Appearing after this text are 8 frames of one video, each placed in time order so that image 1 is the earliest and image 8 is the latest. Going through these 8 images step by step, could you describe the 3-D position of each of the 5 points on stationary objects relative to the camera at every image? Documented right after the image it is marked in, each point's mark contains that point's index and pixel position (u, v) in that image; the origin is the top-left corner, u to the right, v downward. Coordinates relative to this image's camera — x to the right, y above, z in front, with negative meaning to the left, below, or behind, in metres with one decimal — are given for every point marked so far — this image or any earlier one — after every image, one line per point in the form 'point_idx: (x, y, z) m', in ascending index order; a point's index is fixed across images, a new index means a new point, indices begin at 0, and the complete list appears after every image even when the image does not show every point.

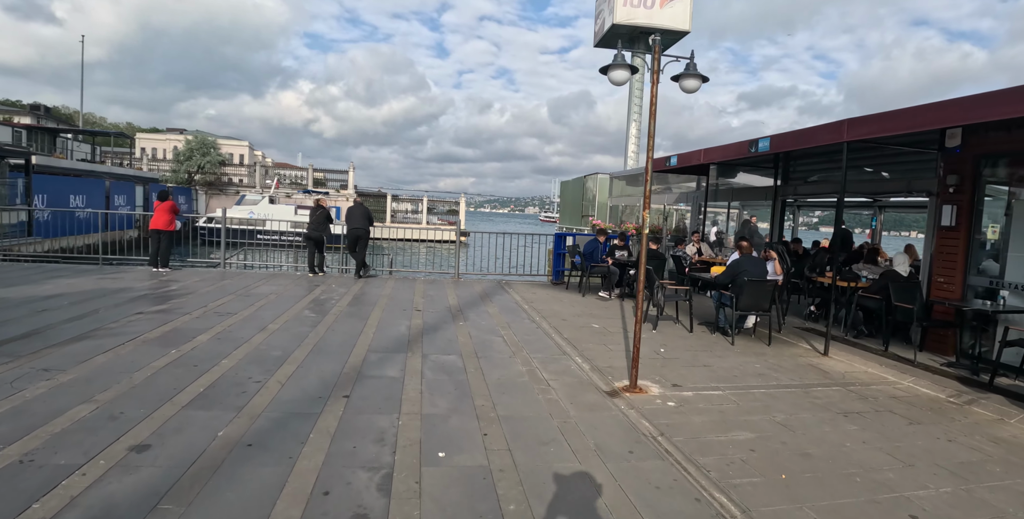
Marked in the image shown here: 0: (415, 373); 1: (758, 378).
0: (-0.9, -1.1, +5.2) m
1: (+2.7, -1.3, +6.1) m
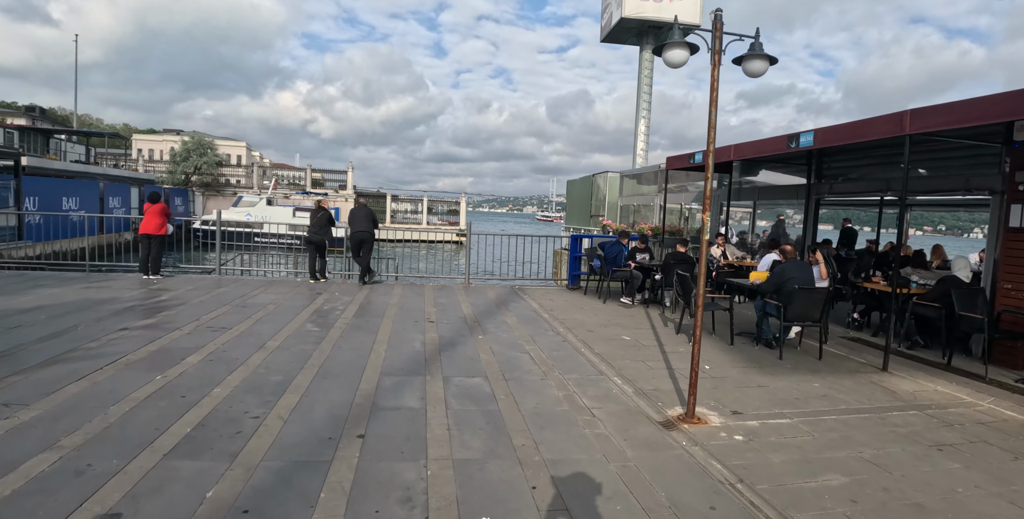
0: (-0.6, -1.2, +4.5) m
1: (+3.0, -1.4, +5.4) m
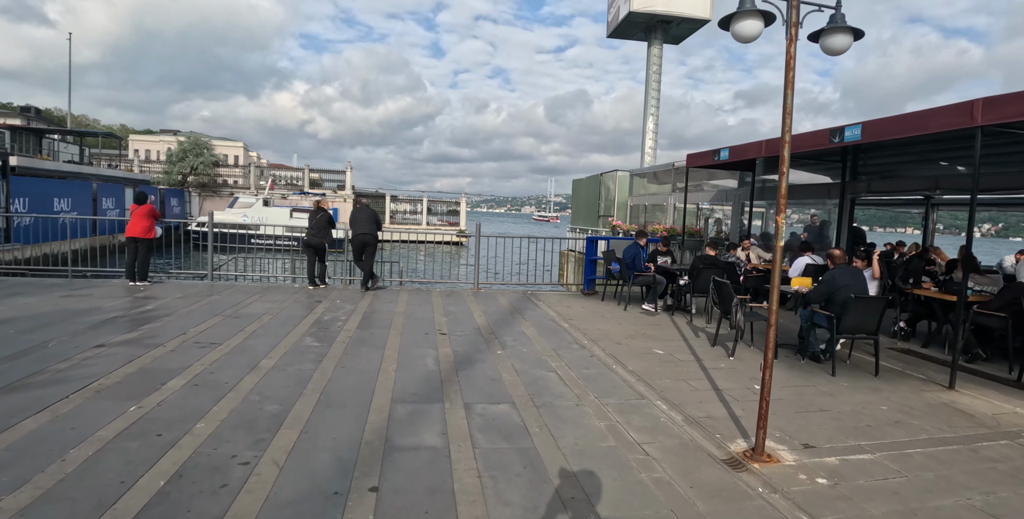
0: (-0.3, -1.2, +3.8) m
1: (+3.2, -1.4, +4.7) m
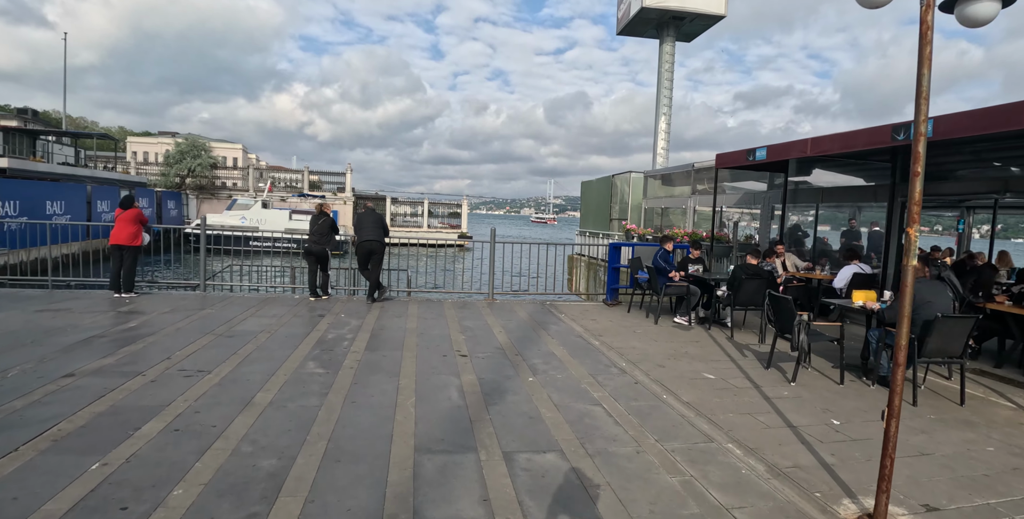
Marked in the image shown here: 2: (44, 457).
0: (0.0, -1.3, +3.0) m
1: (+3.6, -1.5, +3.9) m
2: (-2.8, -1.2, +3.3) m
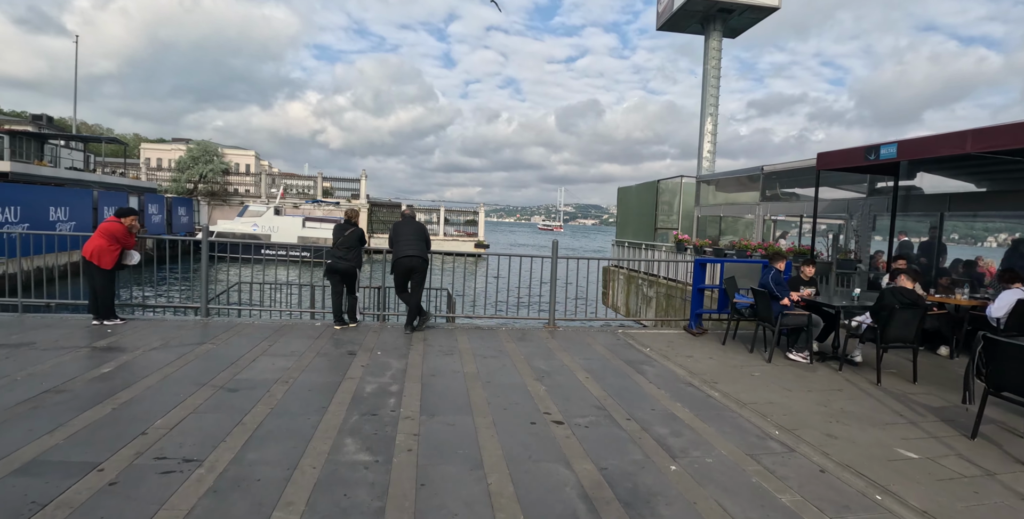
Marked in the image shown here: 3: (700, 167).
0: (+0.8, -1.5, +1.3) m
1: (+4.4, -1.7, +2.1) m
2: (-2.0, -1.3, +1.7) m
3: (+6.6, +3.2, +19.4) m
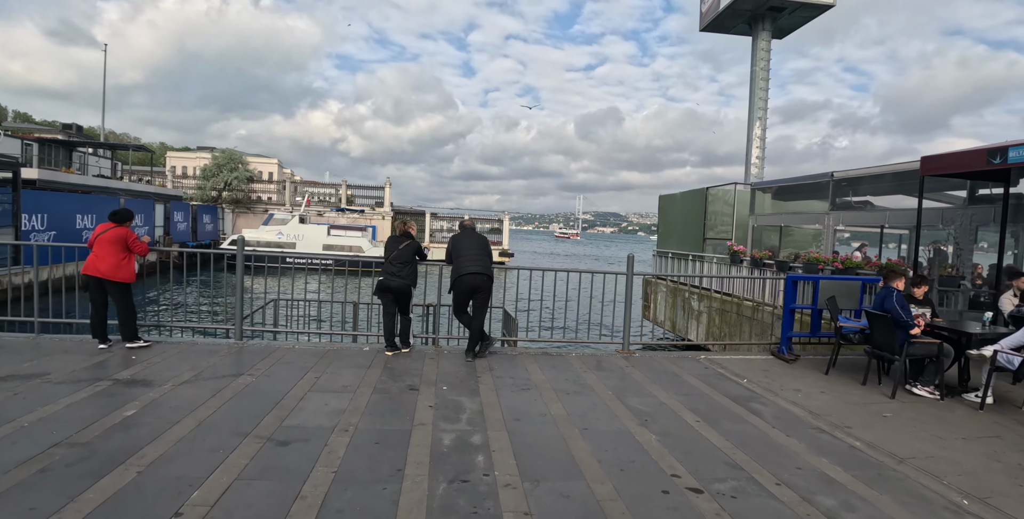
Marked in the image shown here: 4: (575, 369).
0: (+1.5, -1.6, +0.4) m
1: (+5.1, -1.9, +1.1) m
2: (-1.3, -1.4, +0.8) m
3: (+7.8, +2.9, +18.4) m
4: (+0.7, -1.2, +6.1) m
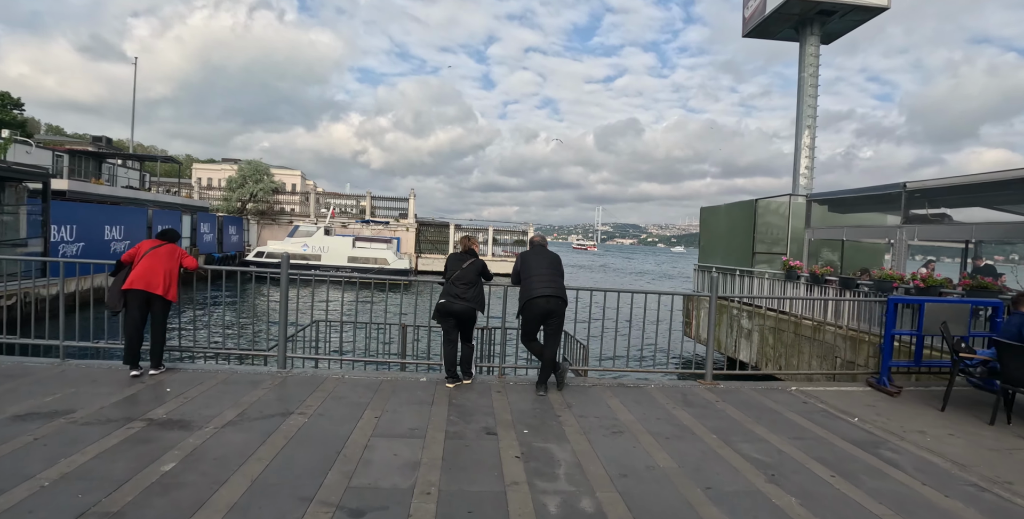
0: (+2.0, -1.7, -0.4) m
1: (+5.7, -2.0, +0.2) m
2: (-0.7, -1.5, +0.1) m
3: (+8.9, +2.4, +17.5) m
4: (+1.4, -1.4, +5.3) m
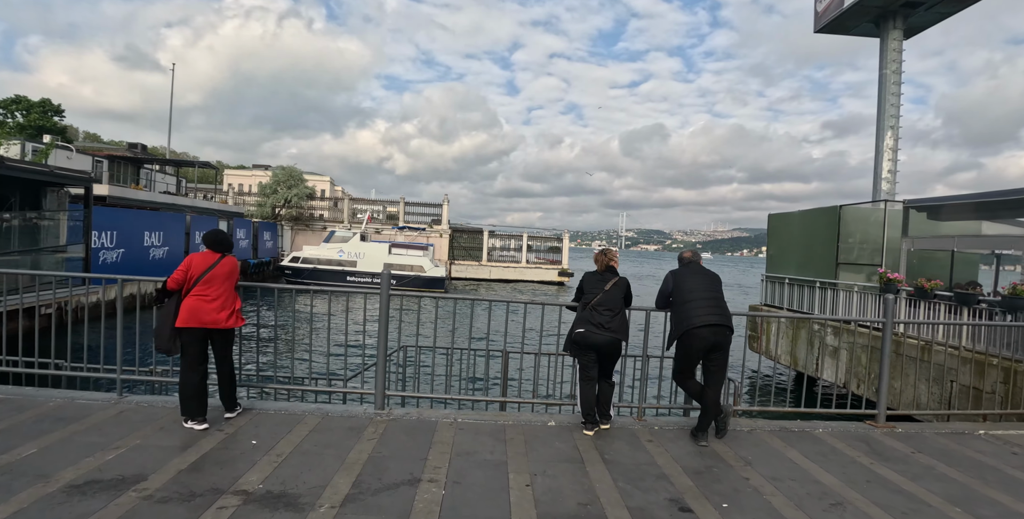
0: (+3.0, -1.8, -1.6) m
1: (+6.6, -2.1, -1.1) m
2: (+0.2, -1.6, -0.9) m
3: (+10.6, +2.1, +16.1) m
4: (+2.6, -1.5, +4.2) m
